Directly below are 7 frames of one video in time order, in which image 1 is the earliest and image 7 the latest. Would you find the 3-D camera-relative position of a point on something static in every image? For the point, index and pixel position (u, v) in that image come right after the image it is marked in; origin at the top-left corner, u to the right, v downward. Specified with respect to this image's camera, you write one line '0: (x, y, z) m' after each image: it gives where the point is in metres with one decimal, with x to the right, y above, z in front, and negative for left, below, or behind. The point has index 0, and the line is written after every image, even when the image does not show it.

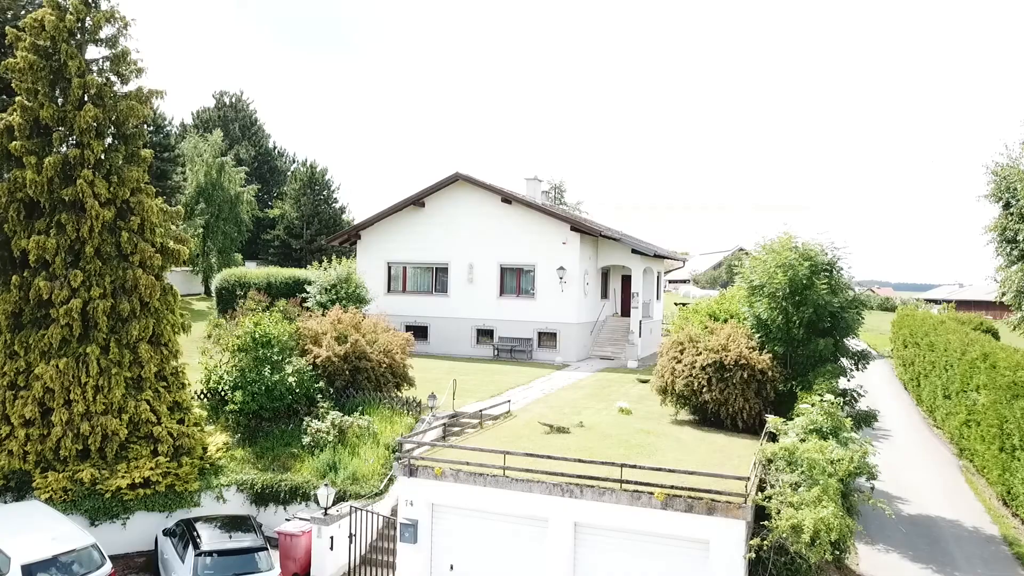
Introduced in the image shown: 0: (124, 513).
0: (-6.6, -3.9, +13.8) m
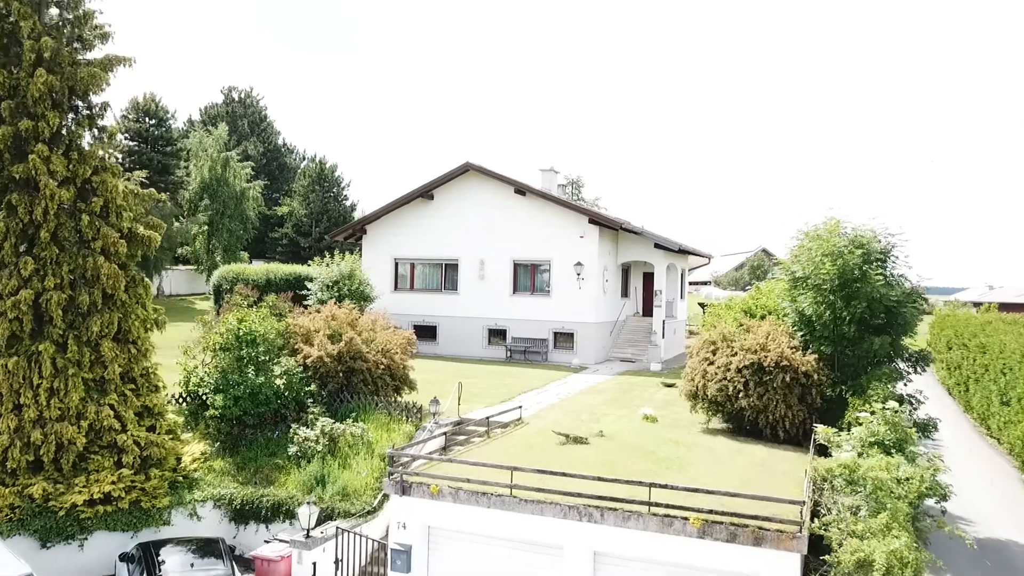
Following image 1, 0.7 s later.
0: (-6.5, -3.7, +12.1) m
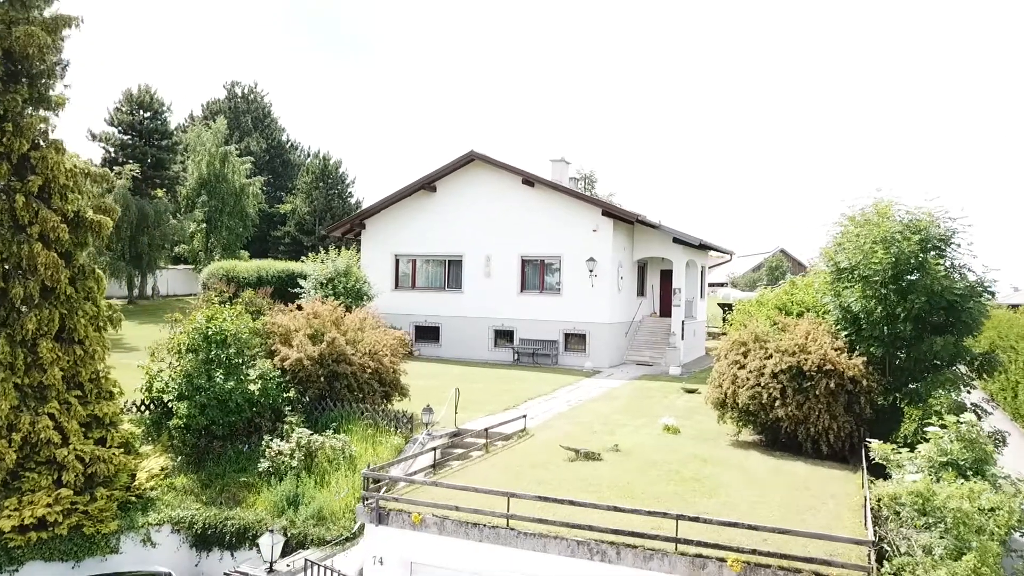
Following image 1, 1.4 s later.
0: (-6.5, -3.6, +10.5) m
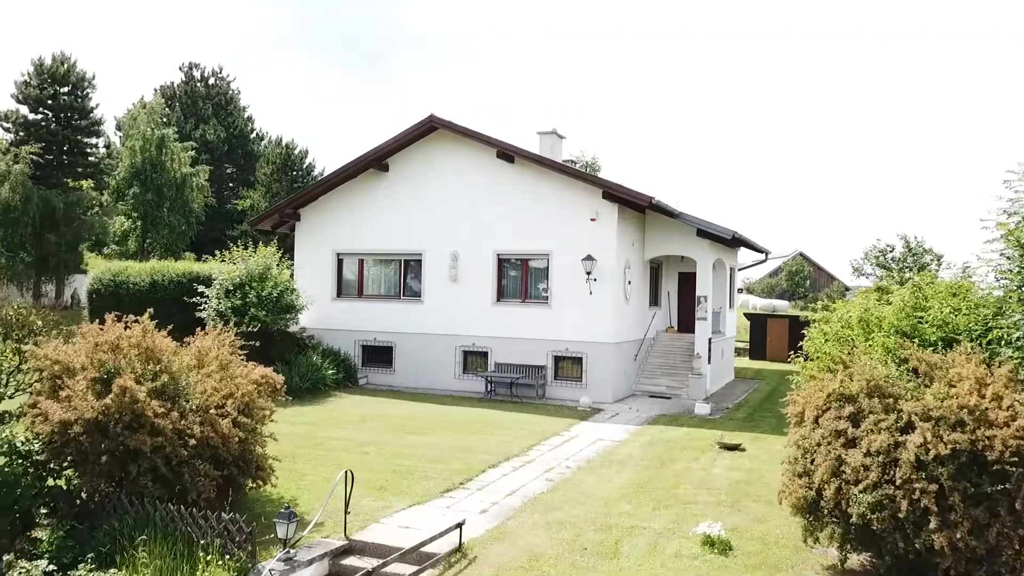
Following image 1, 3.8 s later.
0: (-7.3, -3.7, +4.6) m
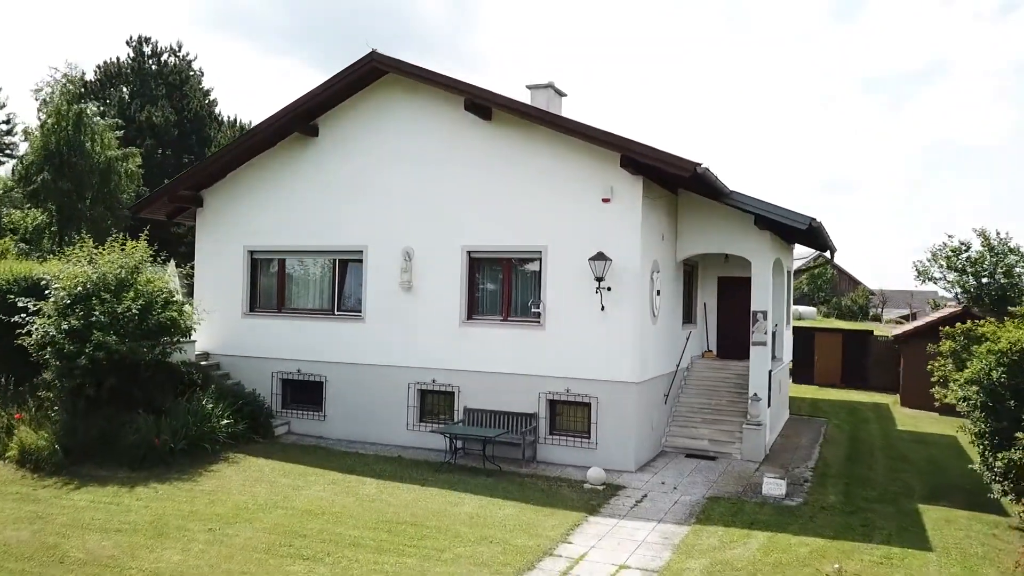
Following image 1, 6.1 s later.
0: (-7.7, -3.8, -1.1) m
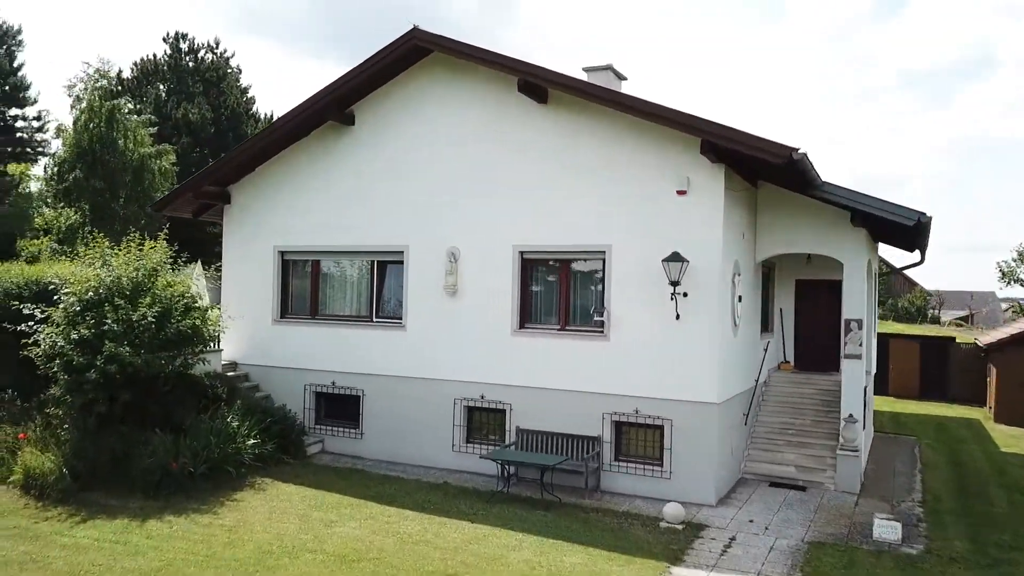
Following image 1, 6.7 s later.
0: (-7.5, -3.9, -2.2) m
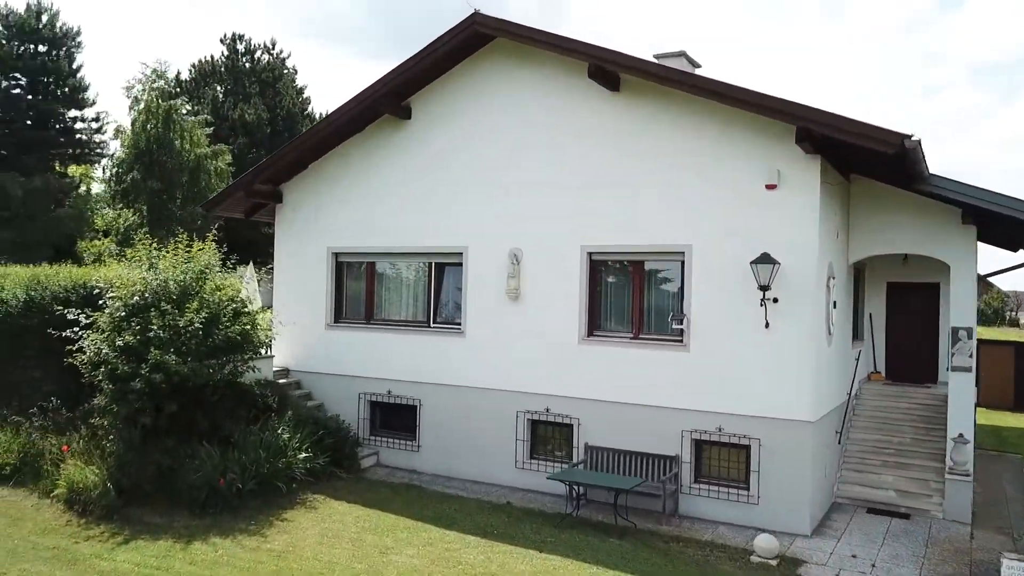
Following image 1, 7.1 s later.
0: (-7.5, -4.0, -2.6) m
